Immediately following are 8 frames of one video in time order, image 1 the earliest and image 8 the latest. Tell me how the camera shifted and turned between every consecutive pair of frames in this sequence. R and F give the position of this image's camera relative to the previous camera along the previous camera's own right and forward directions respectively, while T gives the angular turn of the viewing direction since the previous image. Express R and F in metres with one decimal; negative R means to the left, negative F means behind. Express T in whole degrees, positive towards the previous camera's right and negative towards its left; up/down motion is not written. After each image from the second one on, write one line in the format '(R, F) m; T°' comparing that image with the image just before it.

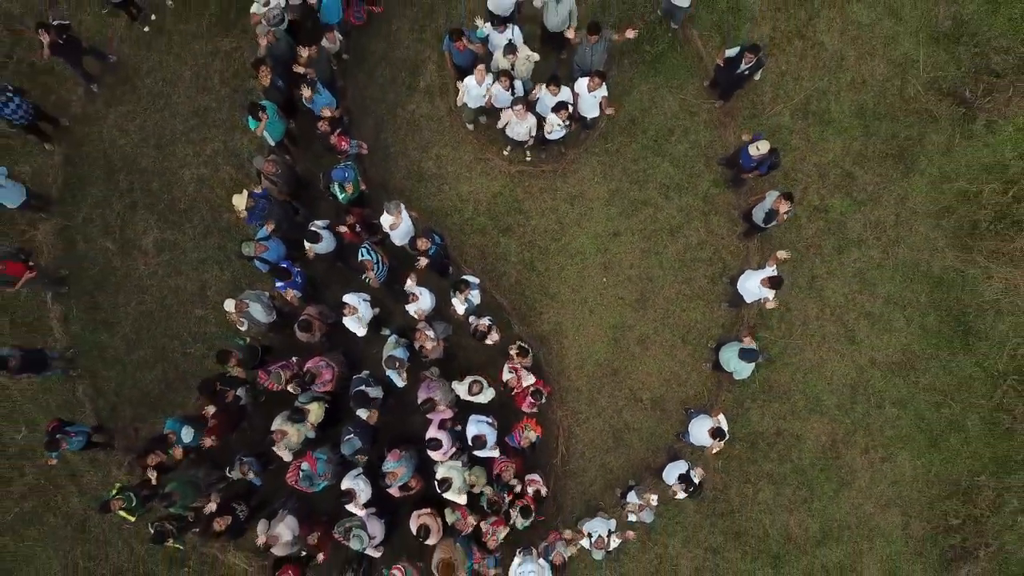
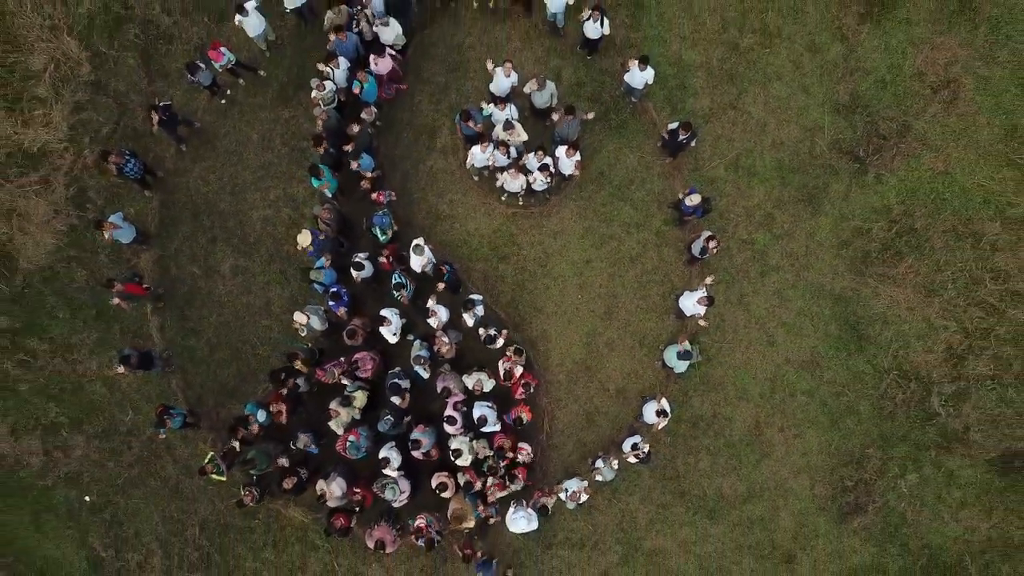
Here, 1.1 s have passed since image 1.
(+0.1, -2.1) m; 0°
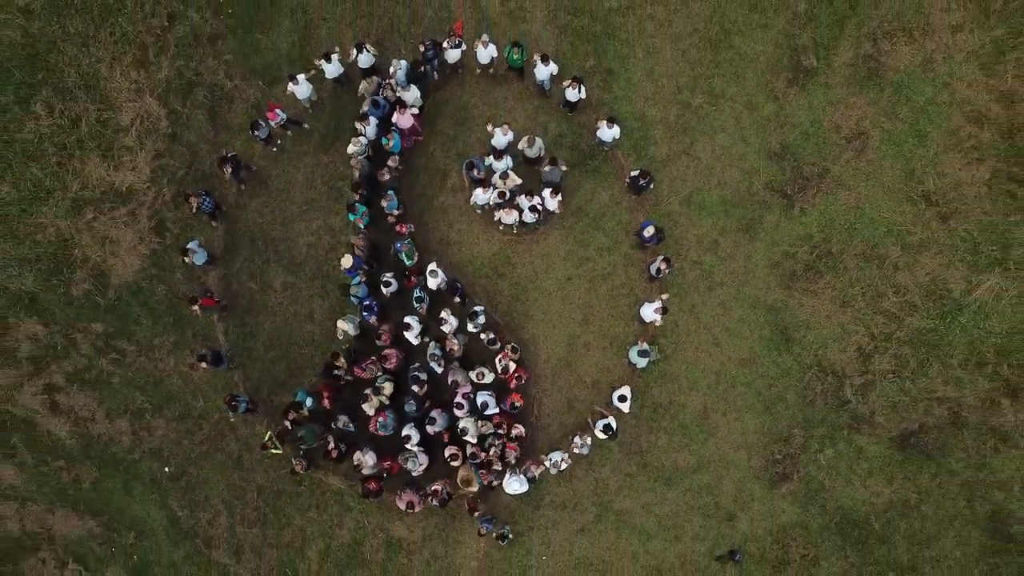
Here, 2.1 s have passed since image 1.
(+0.1, -2.3) m; 0°
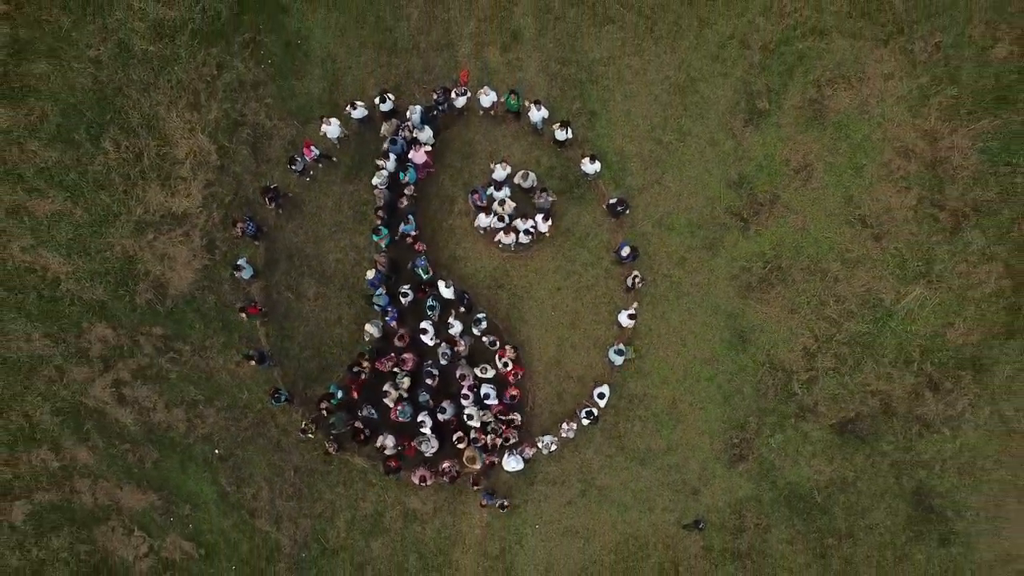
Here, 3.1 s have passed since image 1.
(+0.1, -2.1) m; 0°
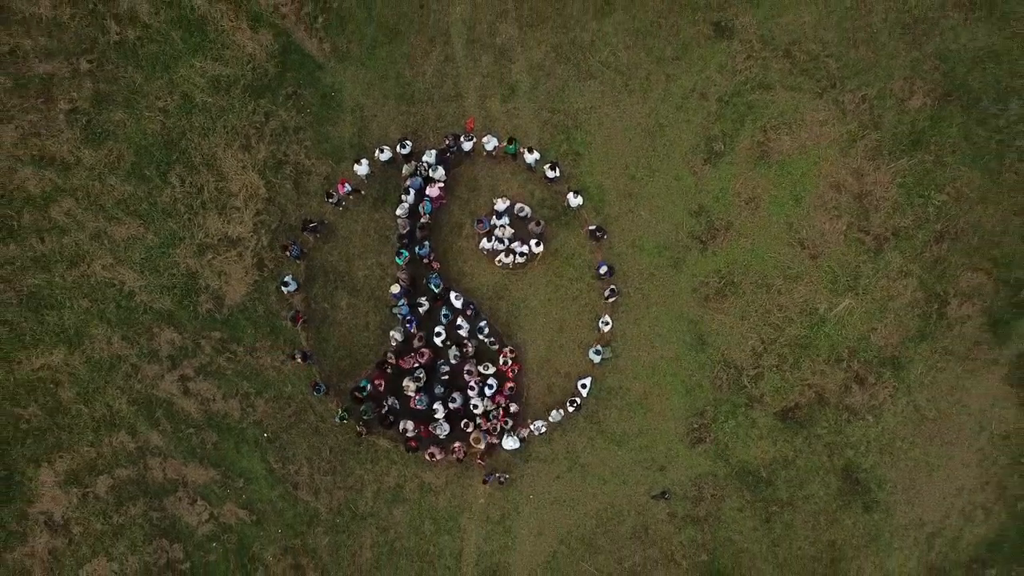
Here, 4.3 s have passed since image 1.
(+0.1, -2.8) m; 0°
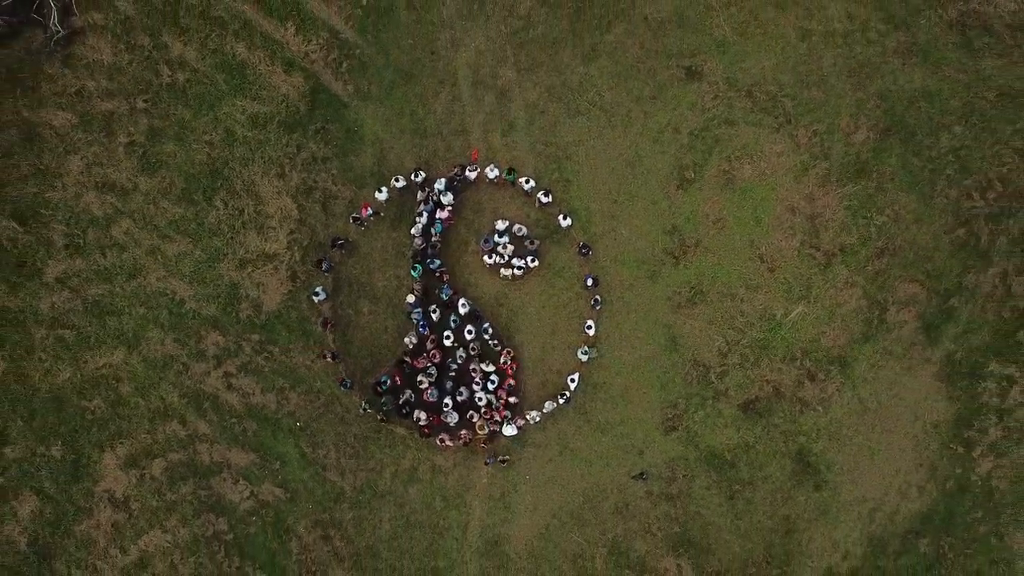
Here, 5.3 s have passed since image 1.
(+0.1, -2.6) m; 0°
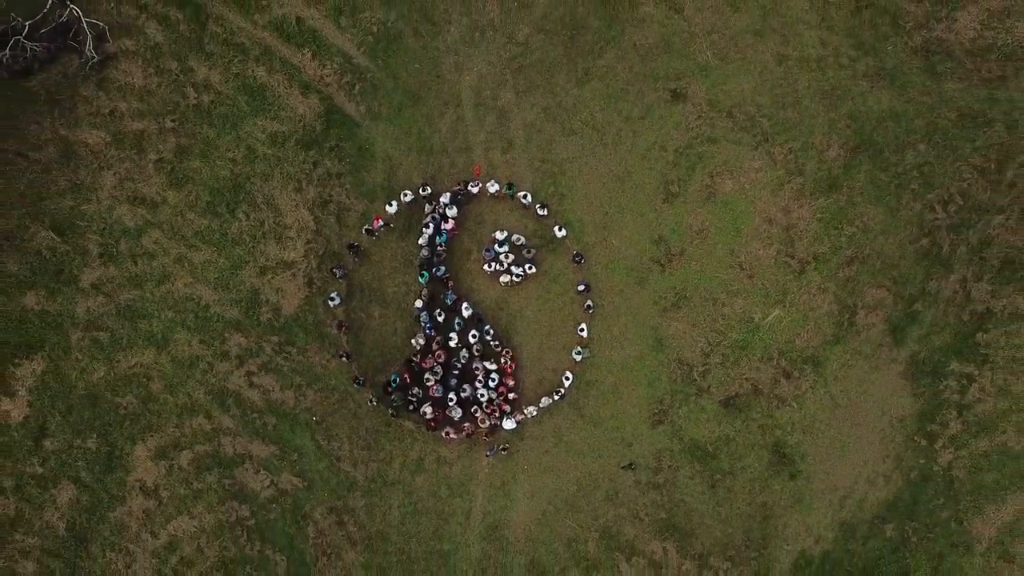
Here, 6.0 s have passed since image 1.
(+0.1, -1.6) m; 0°
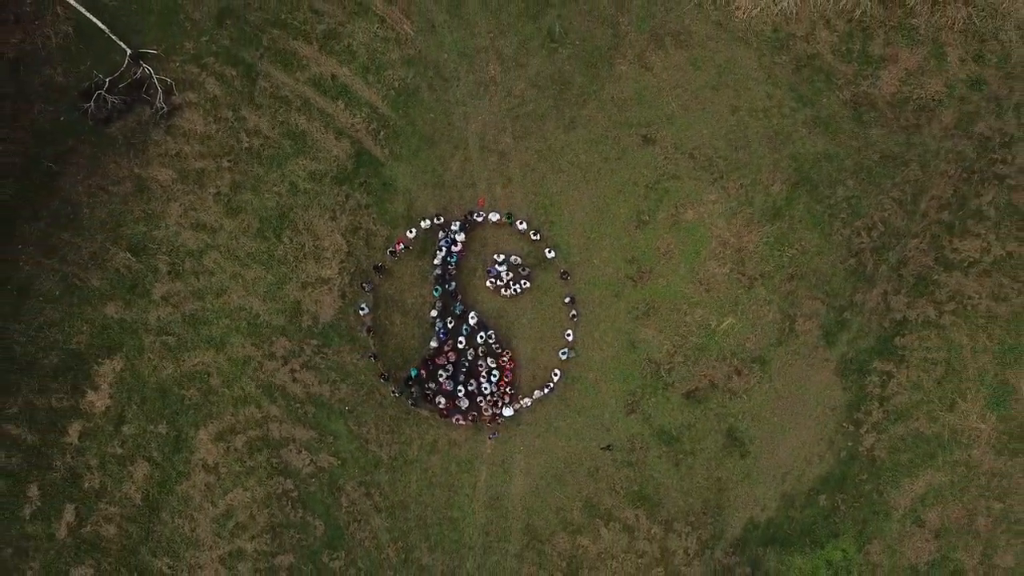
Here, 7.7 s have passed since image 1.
(+0.2, -4.3) m; 0°
